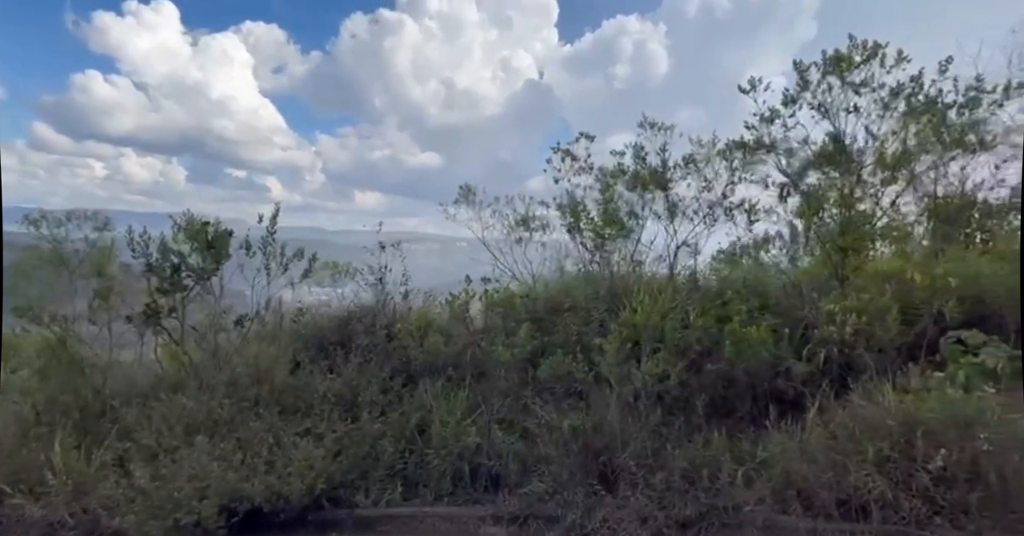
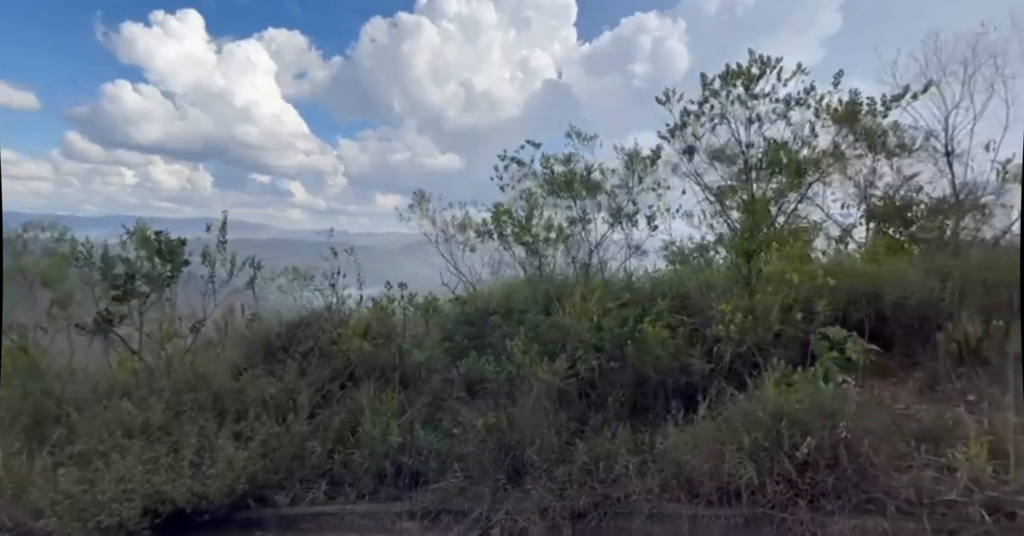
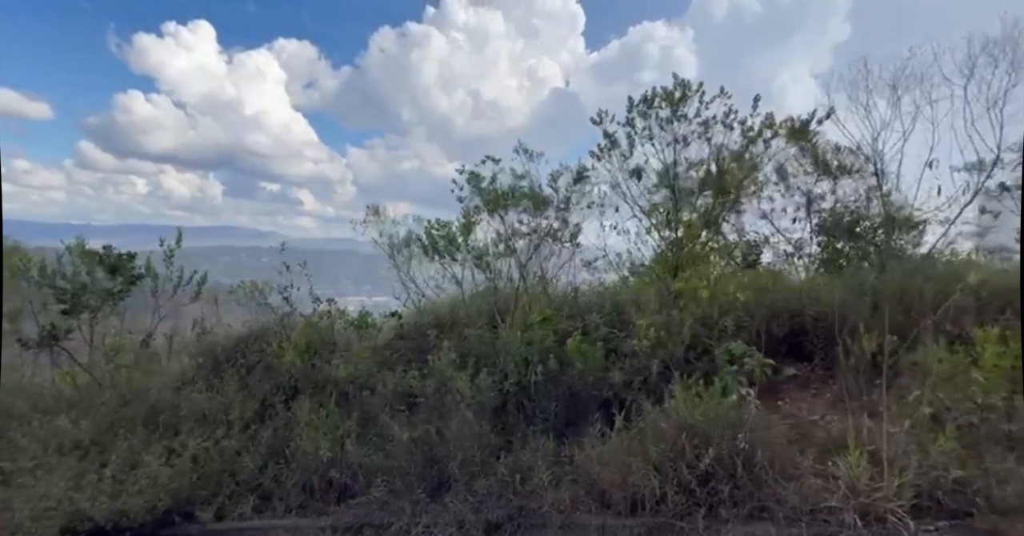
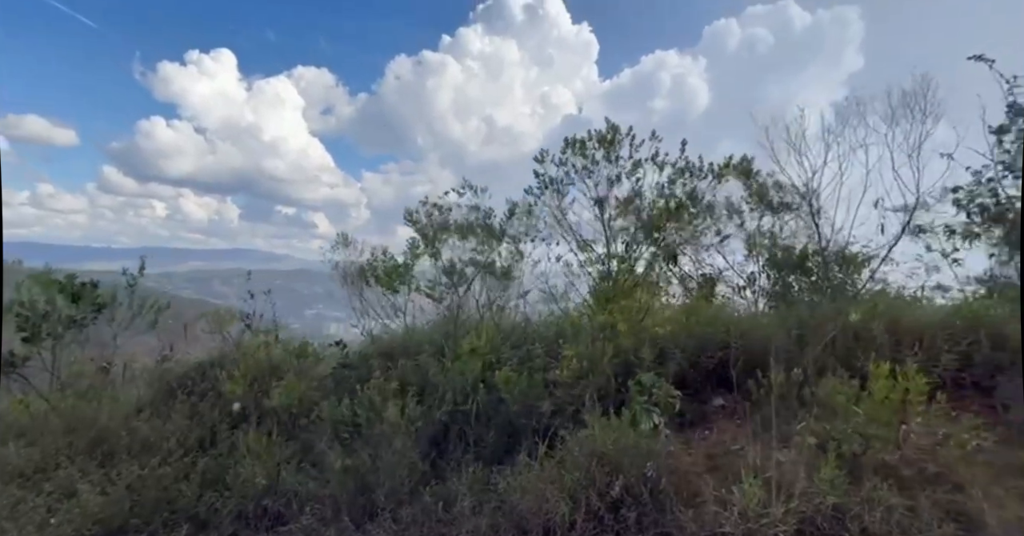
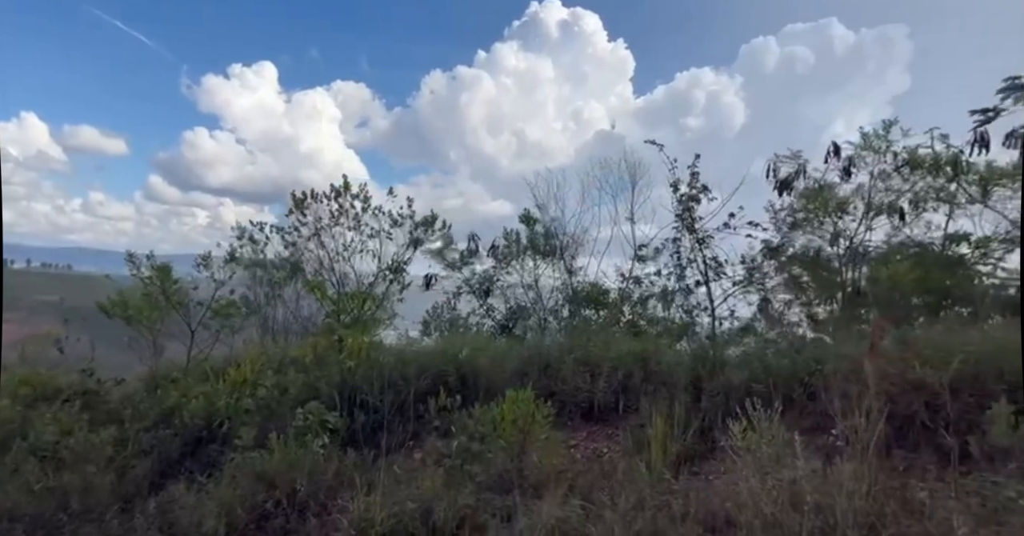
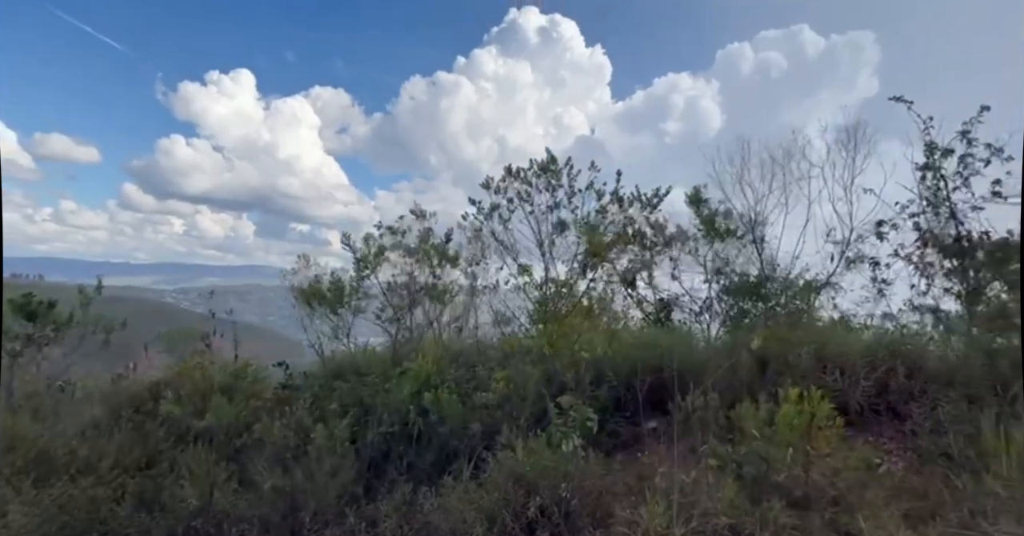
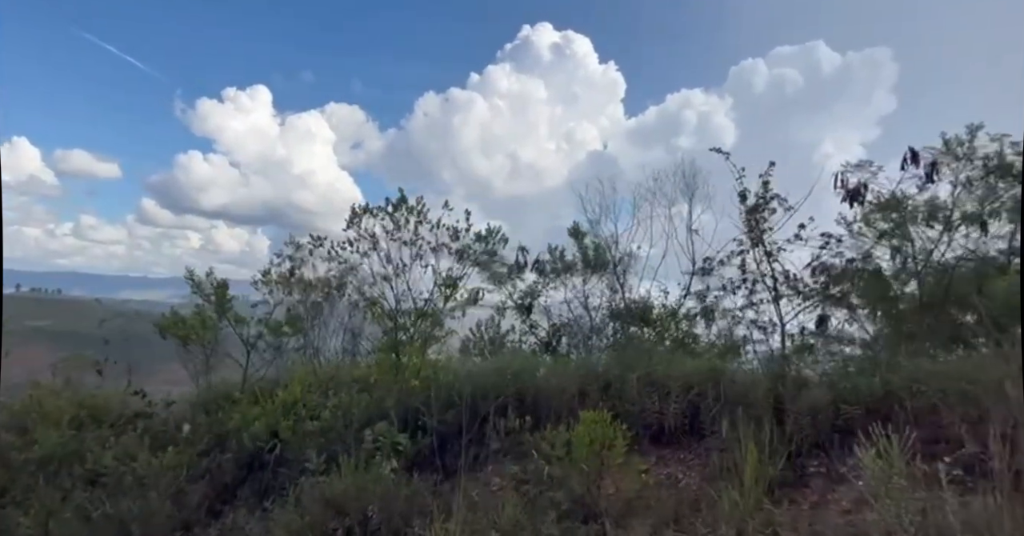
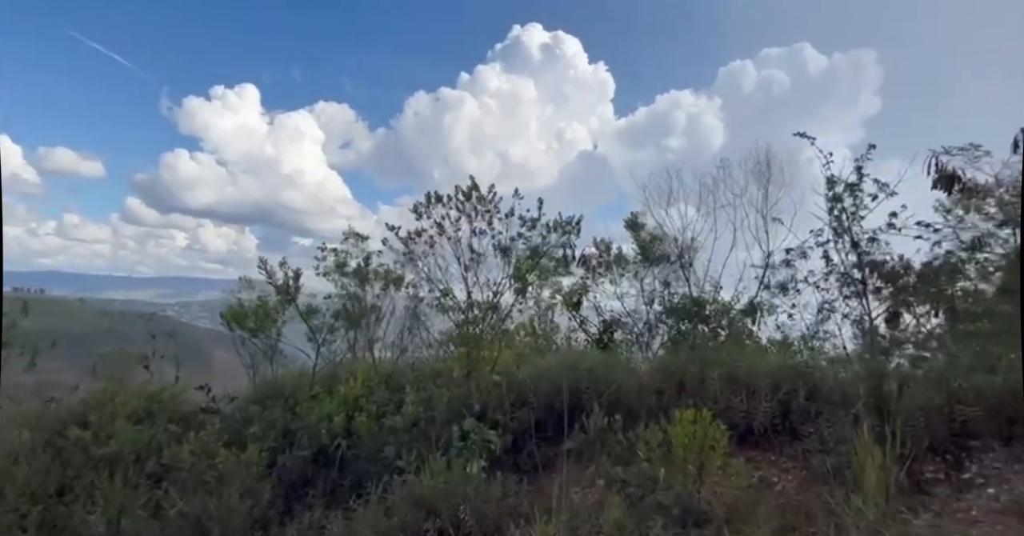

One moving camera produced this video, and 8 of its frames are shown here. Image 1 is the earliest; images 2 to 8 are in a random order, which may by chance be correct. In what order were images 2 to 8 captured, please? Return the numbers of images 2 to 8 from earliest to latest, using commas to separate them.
2, 3, 4, 6, 8, 7, 5
